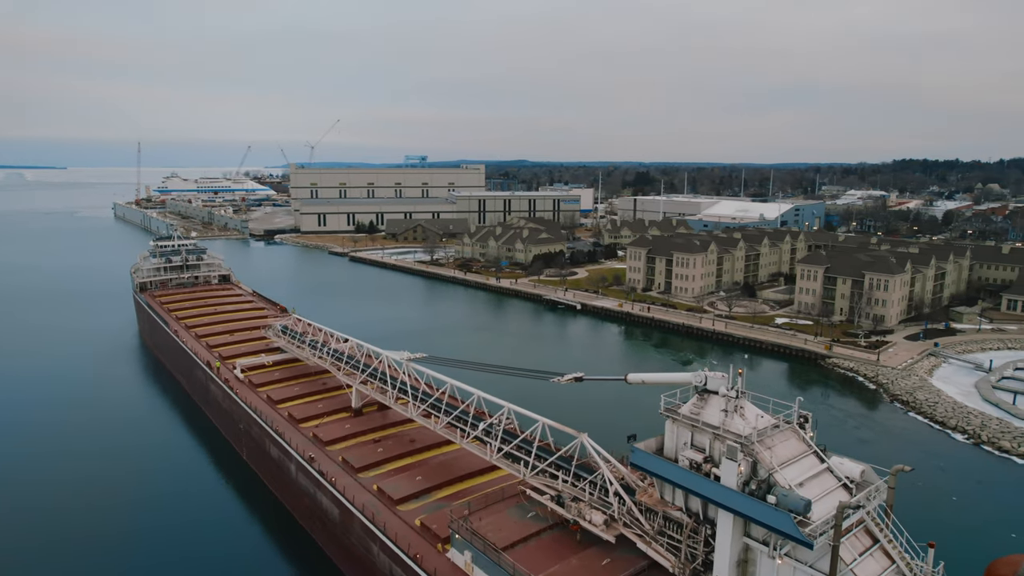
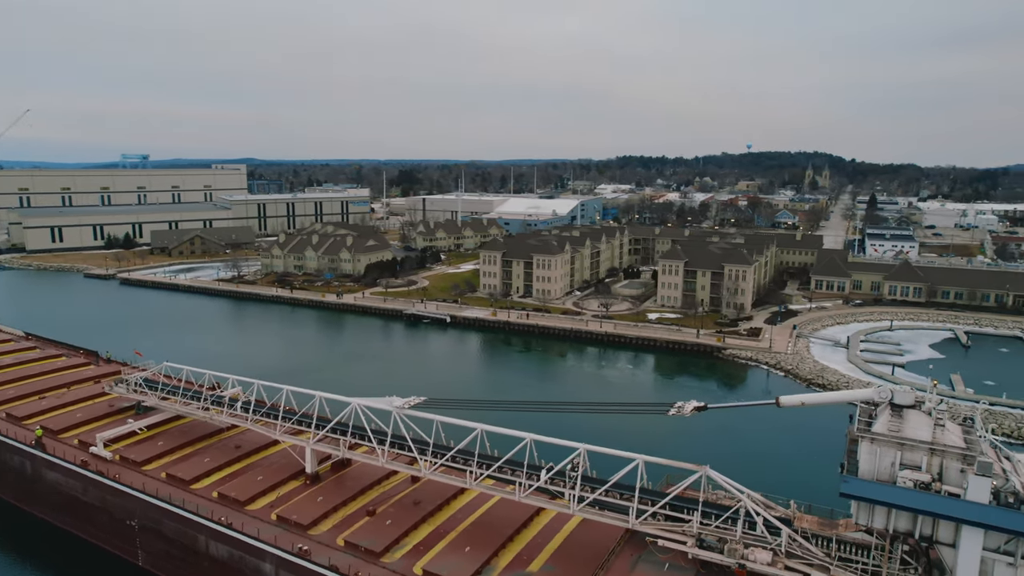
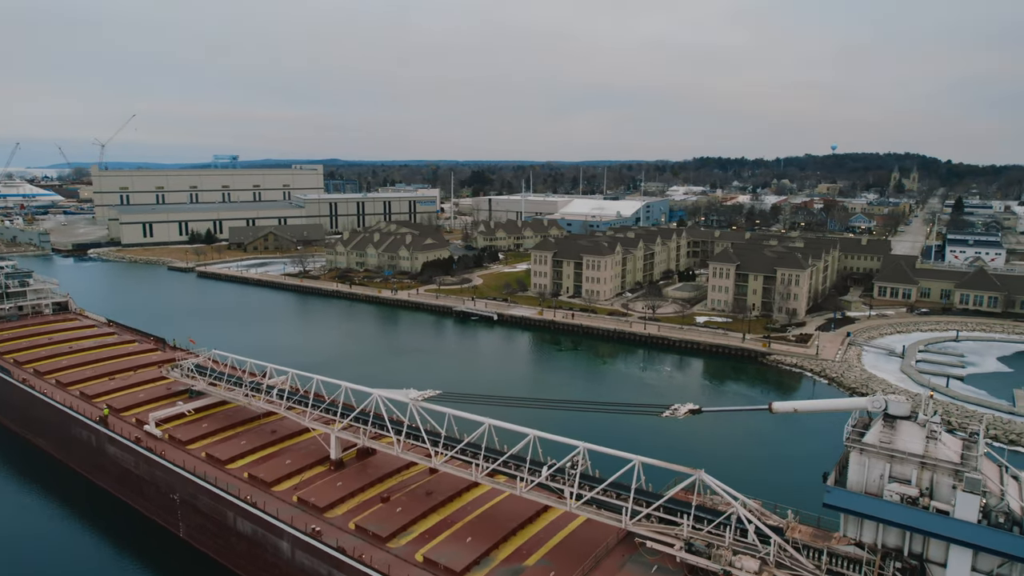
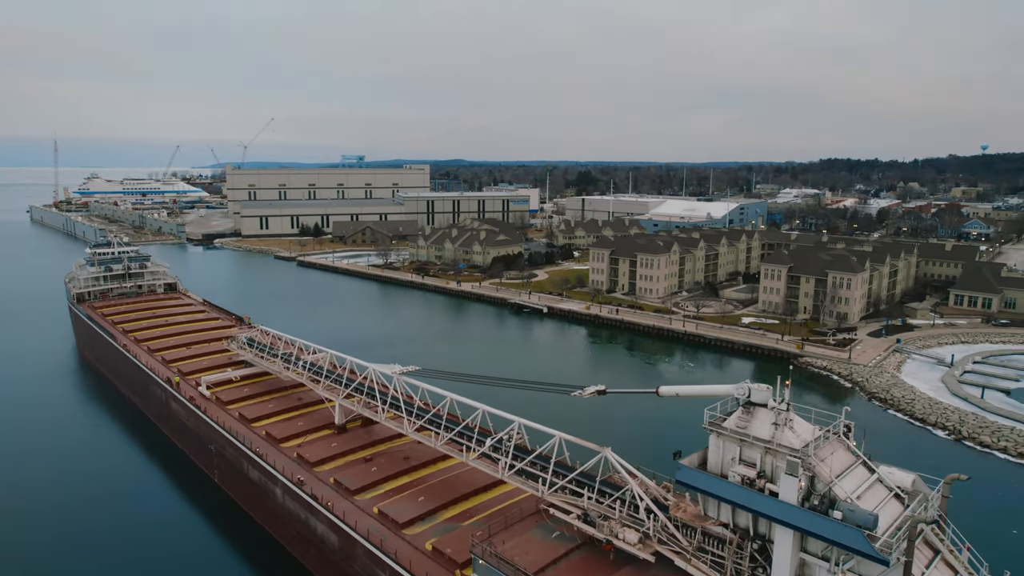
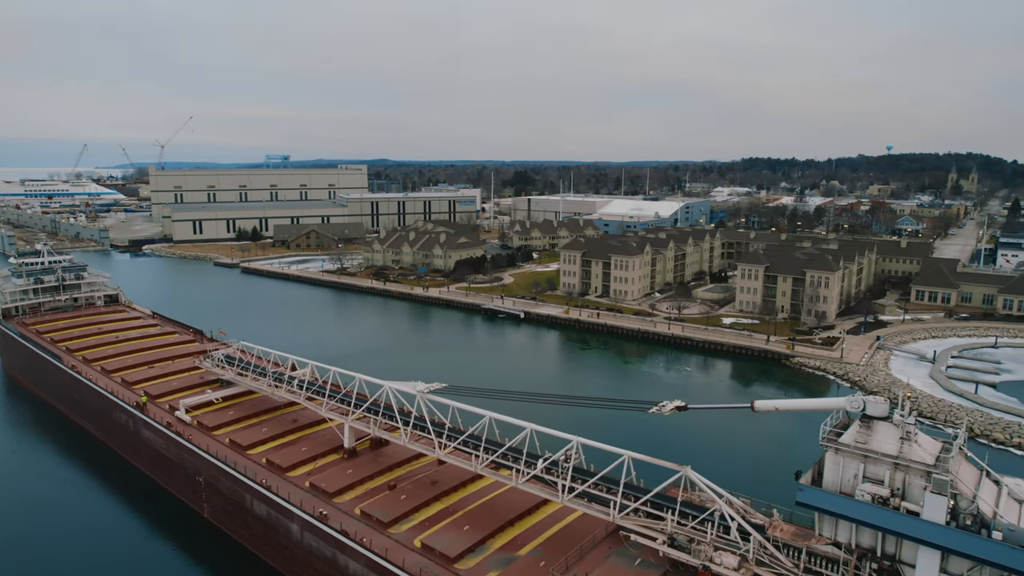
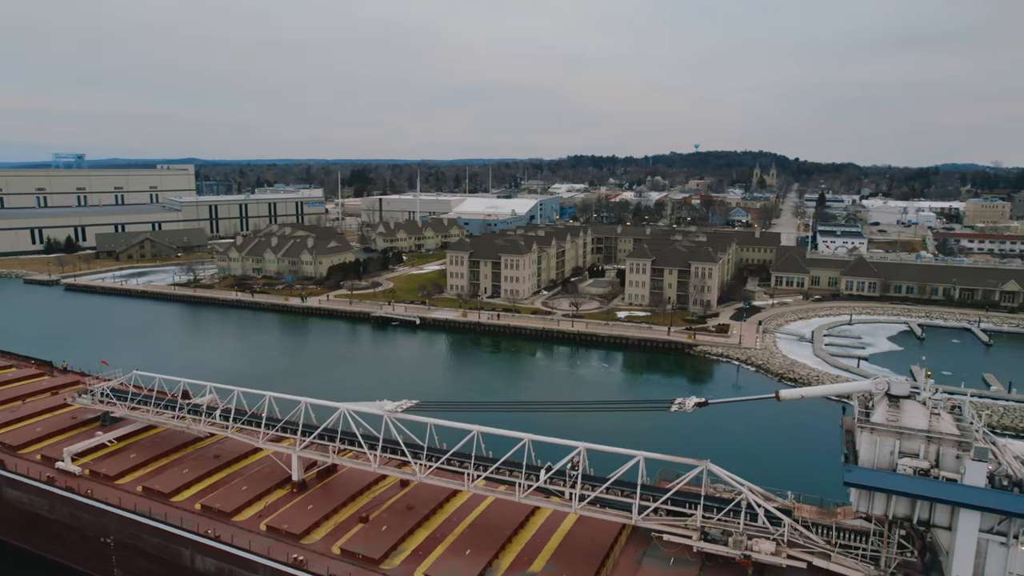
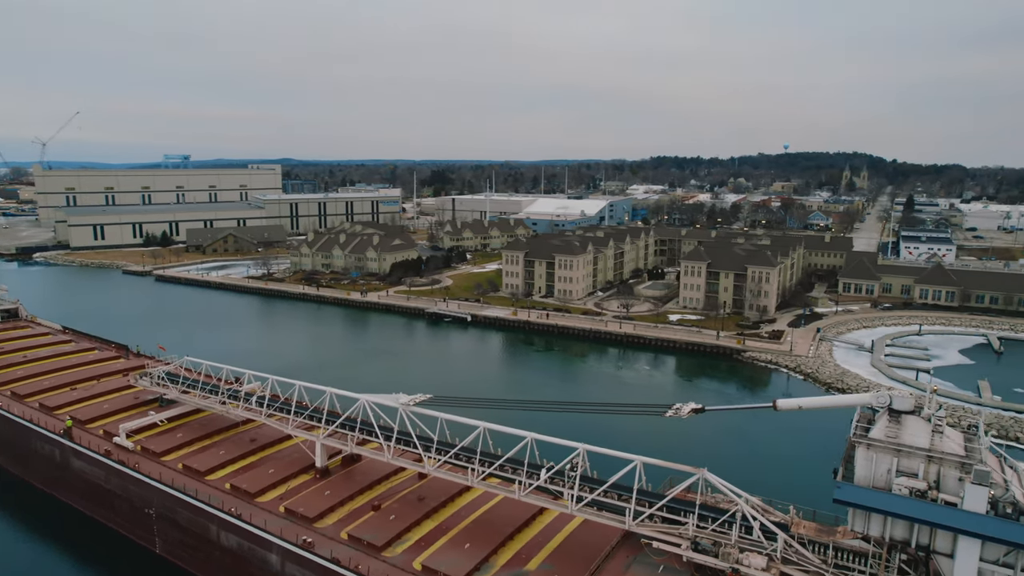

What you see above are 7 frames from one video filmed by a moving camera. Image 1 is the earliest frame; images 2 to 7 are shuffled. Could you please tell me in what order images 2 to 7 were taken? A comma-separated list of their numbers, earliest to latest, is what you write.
4, 5, 3, 7, 2, 6
